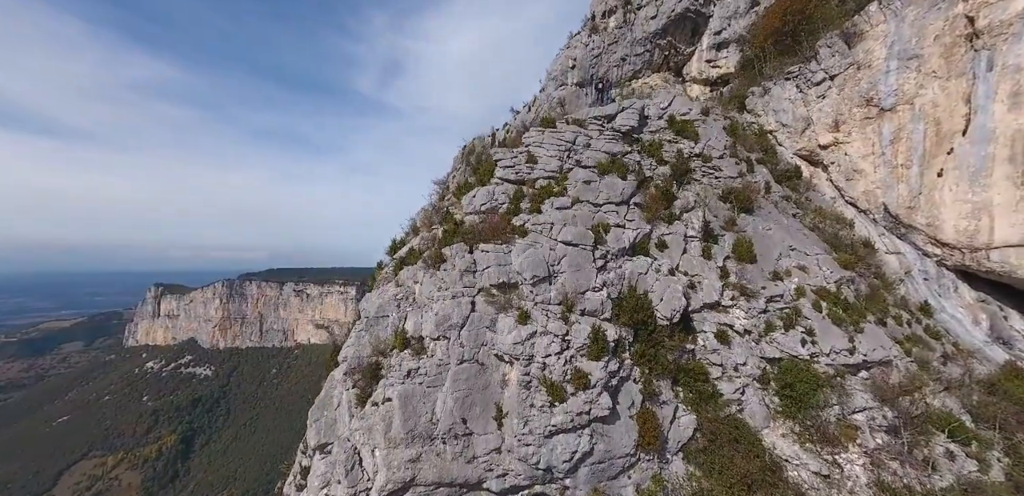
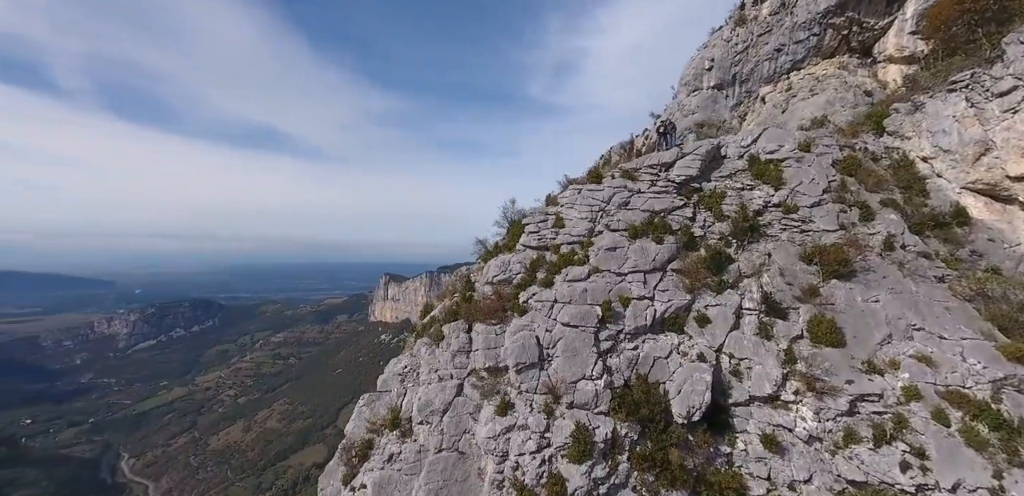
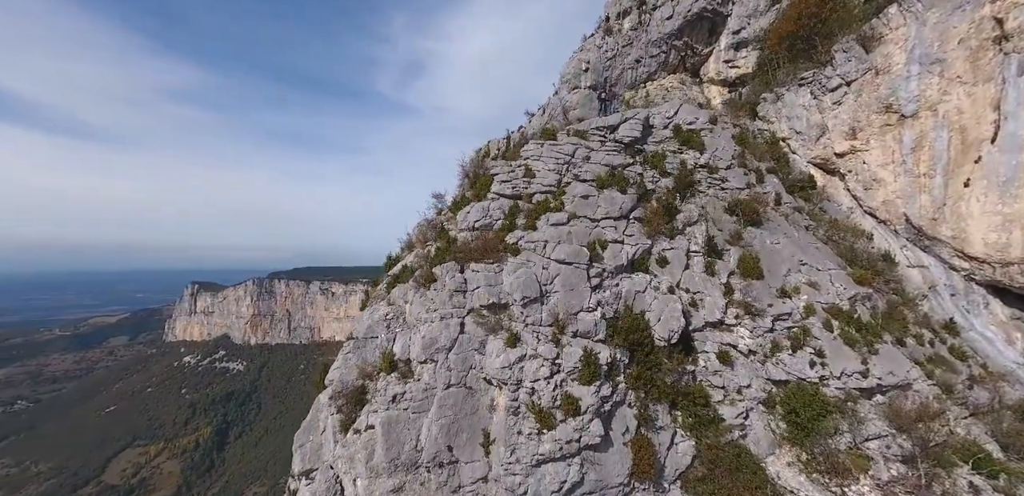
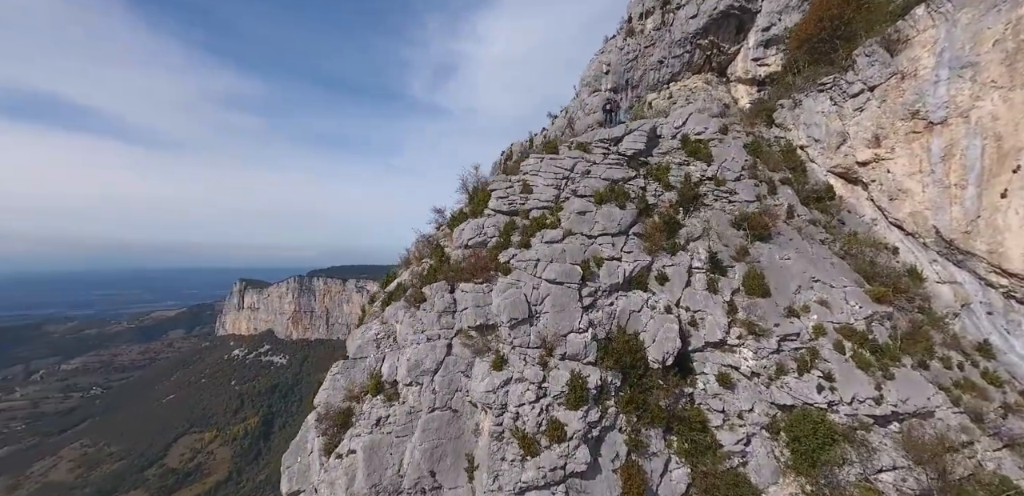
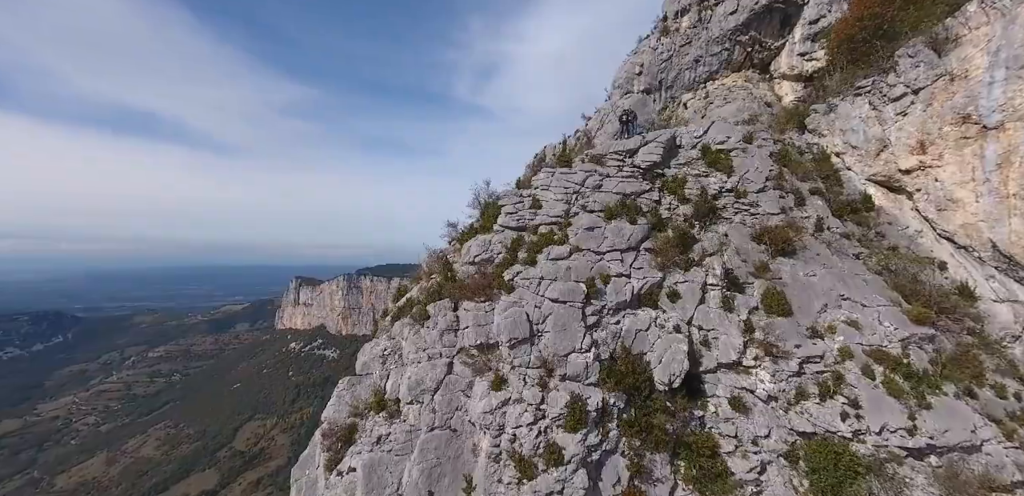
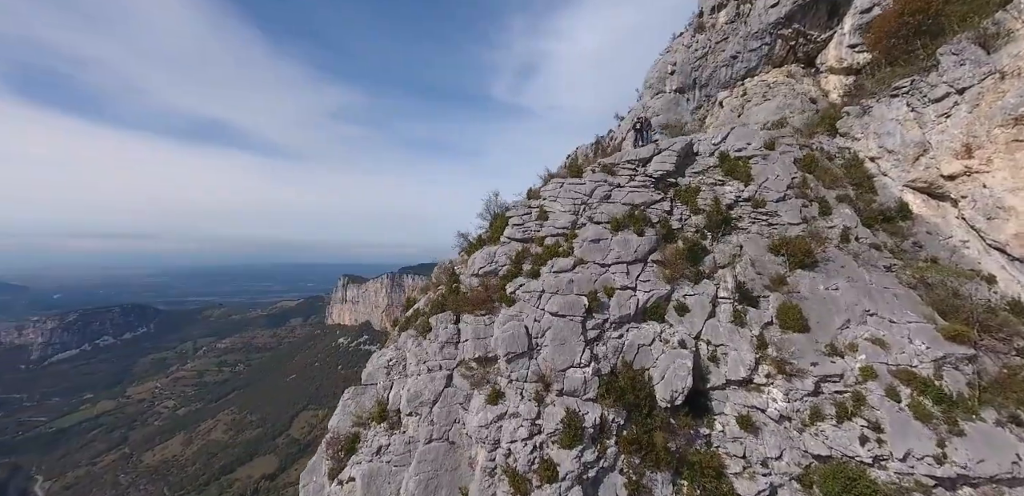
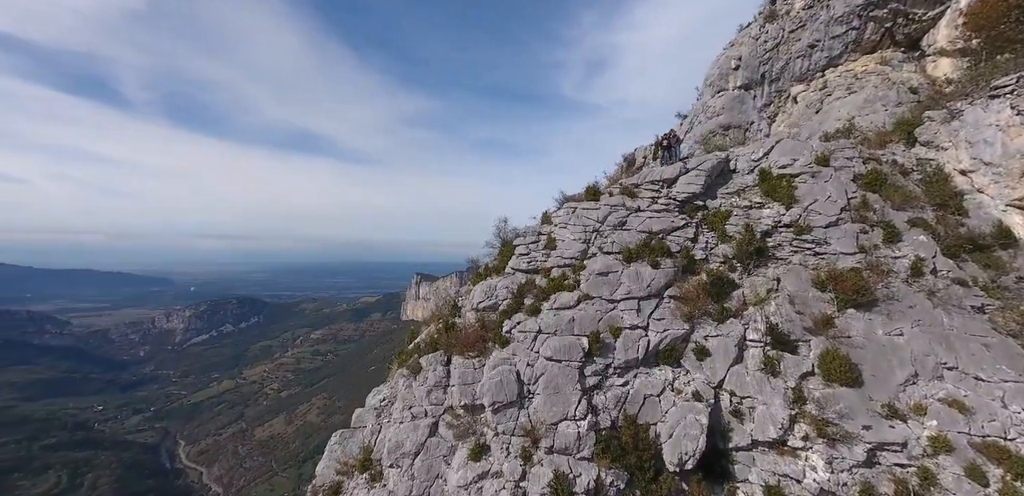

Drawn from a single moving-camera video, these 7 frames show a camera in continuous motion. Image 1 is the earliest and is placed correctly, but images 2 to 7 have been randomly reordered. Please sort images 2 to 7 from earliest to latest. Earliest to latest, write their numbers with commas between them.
3, 4, 5, 6, 2, 7
